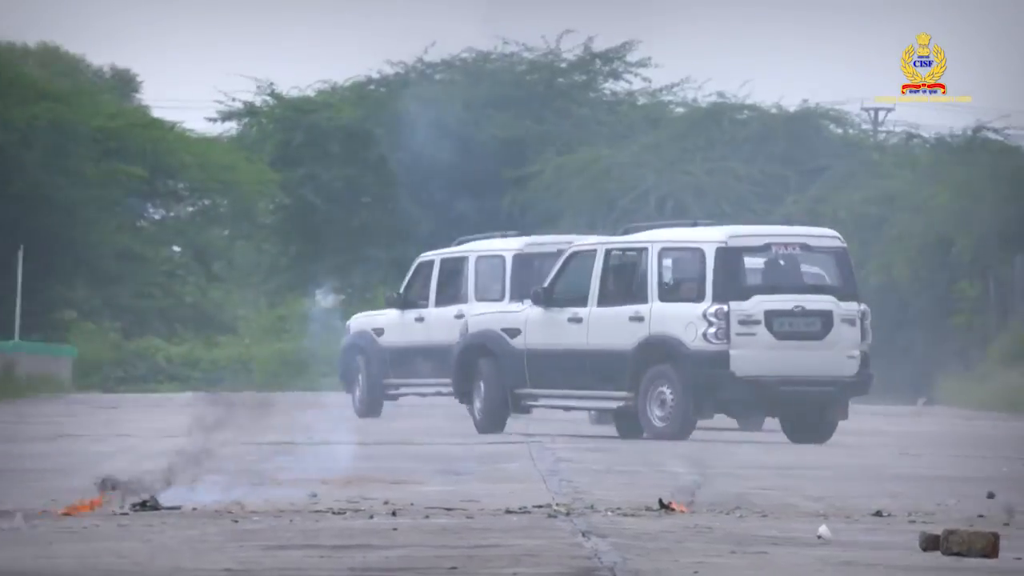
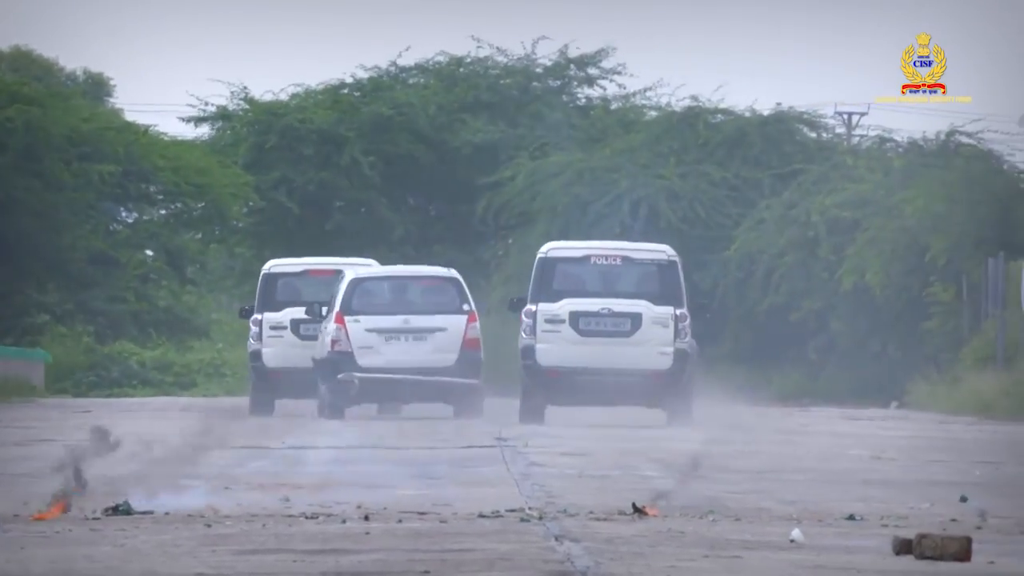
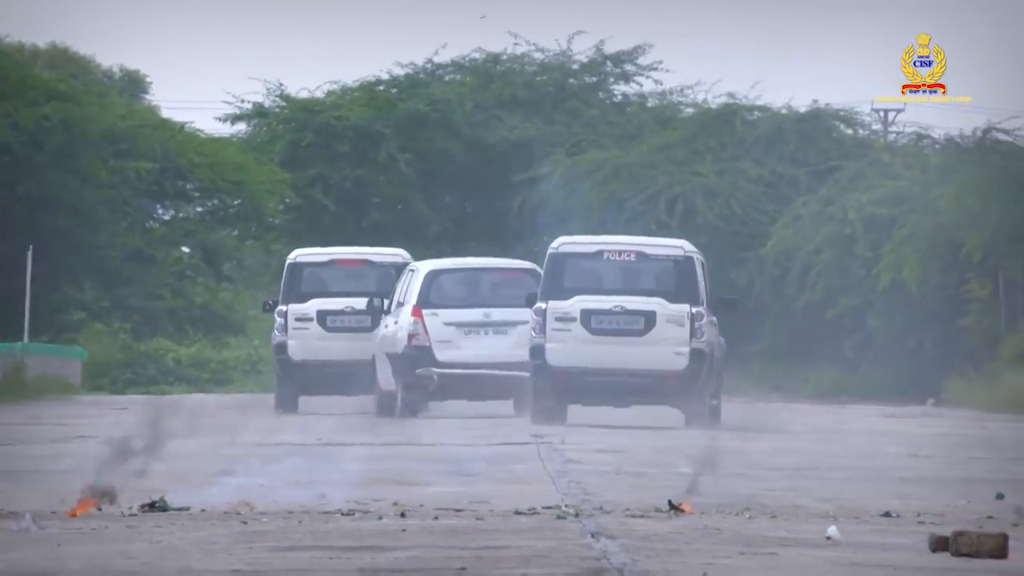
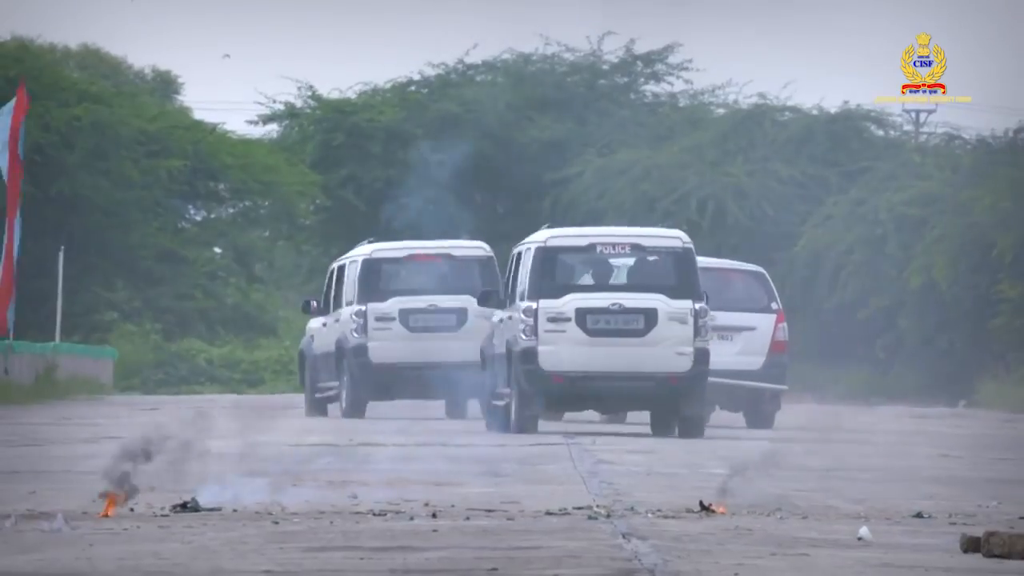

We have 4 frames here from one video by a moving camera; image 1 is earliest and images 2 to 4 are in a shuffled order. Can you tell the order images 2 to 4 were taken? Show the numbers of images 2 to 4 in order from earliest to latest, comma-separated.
4, 3, 2
